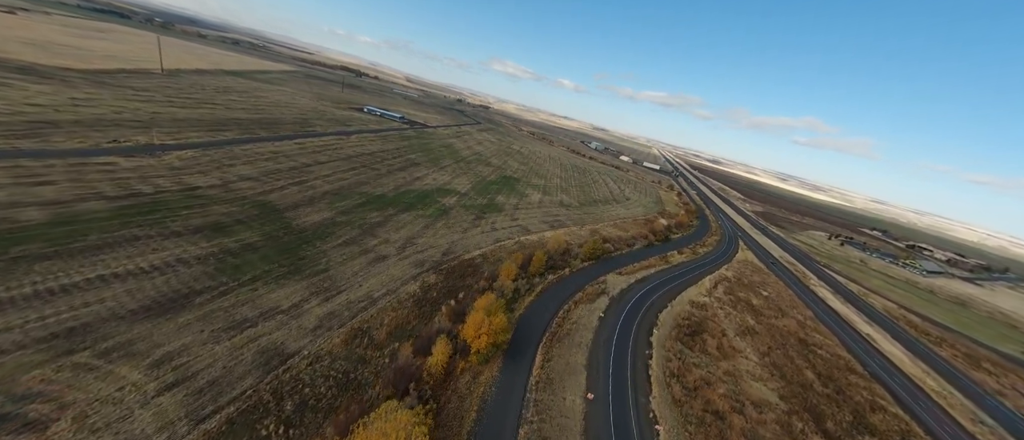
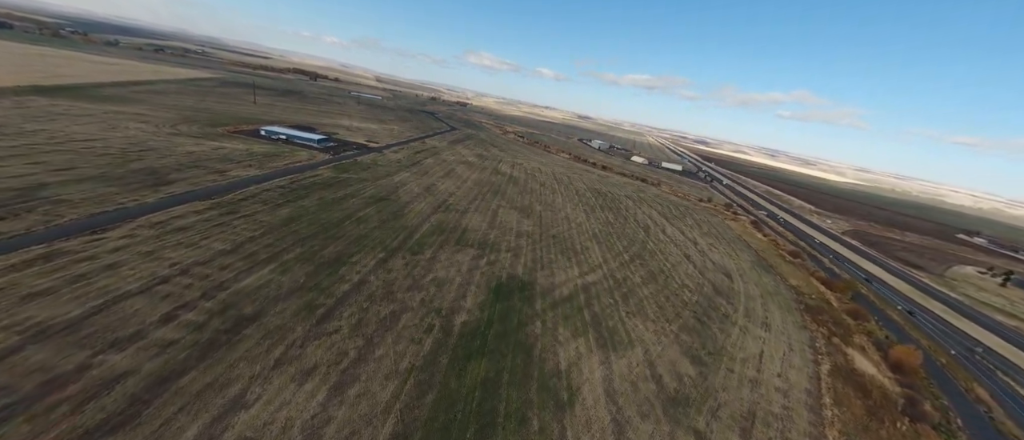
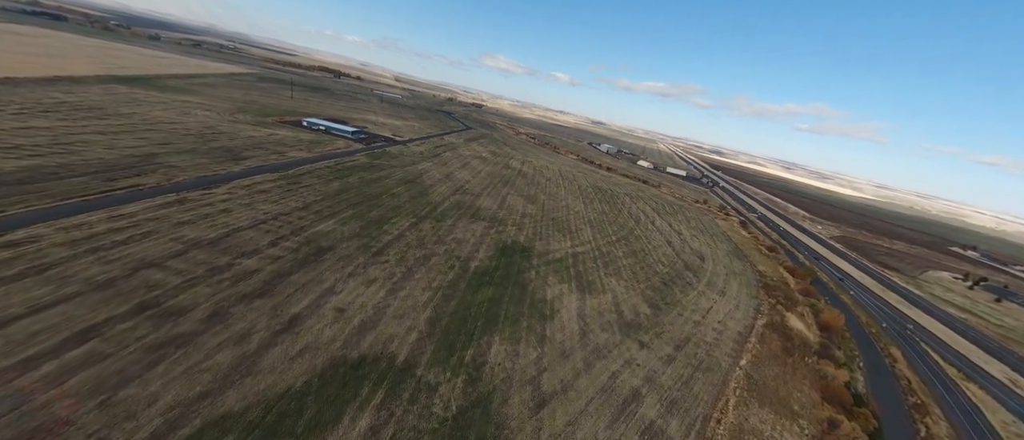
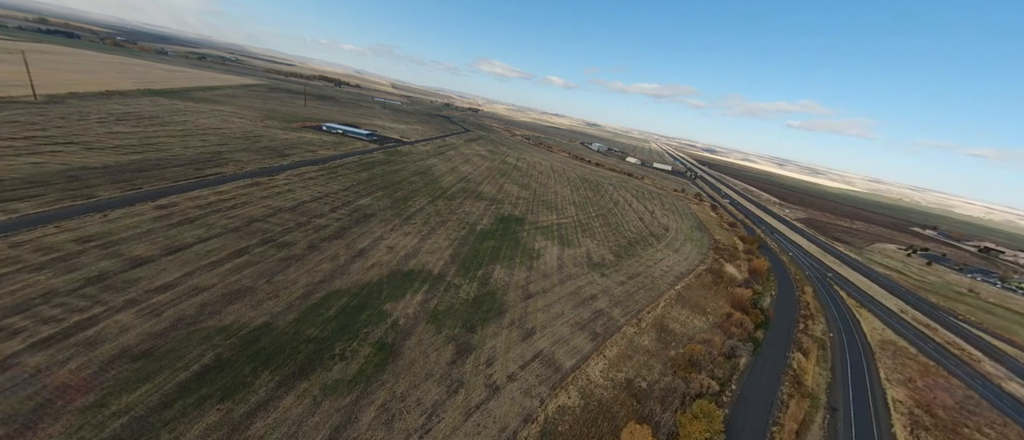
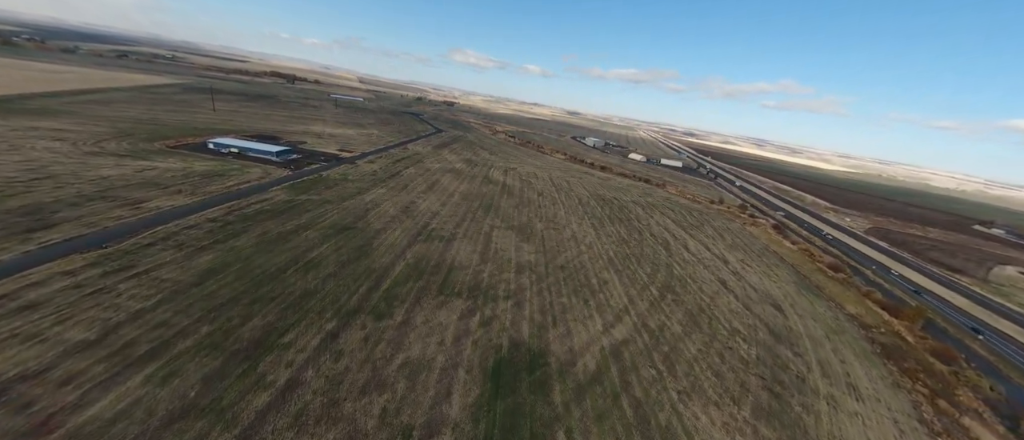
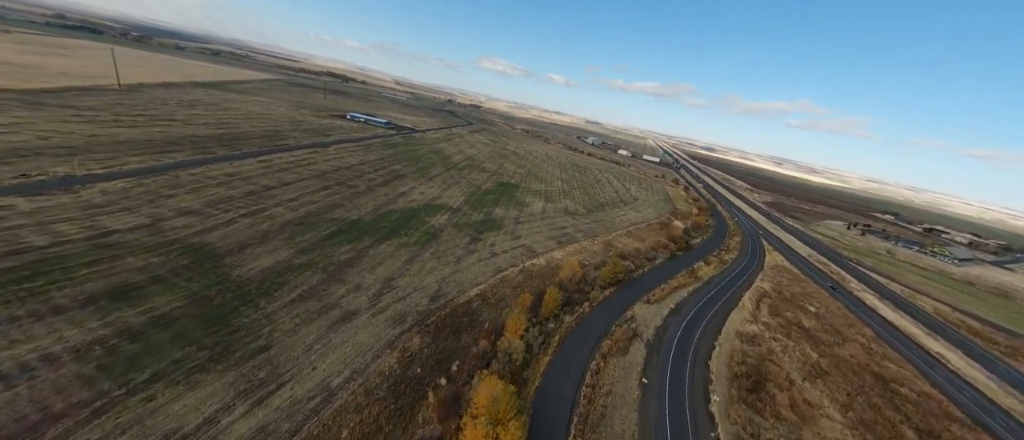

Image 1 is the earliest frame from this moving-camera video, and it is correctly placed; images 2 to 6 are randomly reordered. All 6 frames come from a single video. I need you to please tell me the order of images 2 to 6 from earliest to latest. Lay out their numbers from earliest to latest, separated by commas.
6, 4, 3, 2, 5
